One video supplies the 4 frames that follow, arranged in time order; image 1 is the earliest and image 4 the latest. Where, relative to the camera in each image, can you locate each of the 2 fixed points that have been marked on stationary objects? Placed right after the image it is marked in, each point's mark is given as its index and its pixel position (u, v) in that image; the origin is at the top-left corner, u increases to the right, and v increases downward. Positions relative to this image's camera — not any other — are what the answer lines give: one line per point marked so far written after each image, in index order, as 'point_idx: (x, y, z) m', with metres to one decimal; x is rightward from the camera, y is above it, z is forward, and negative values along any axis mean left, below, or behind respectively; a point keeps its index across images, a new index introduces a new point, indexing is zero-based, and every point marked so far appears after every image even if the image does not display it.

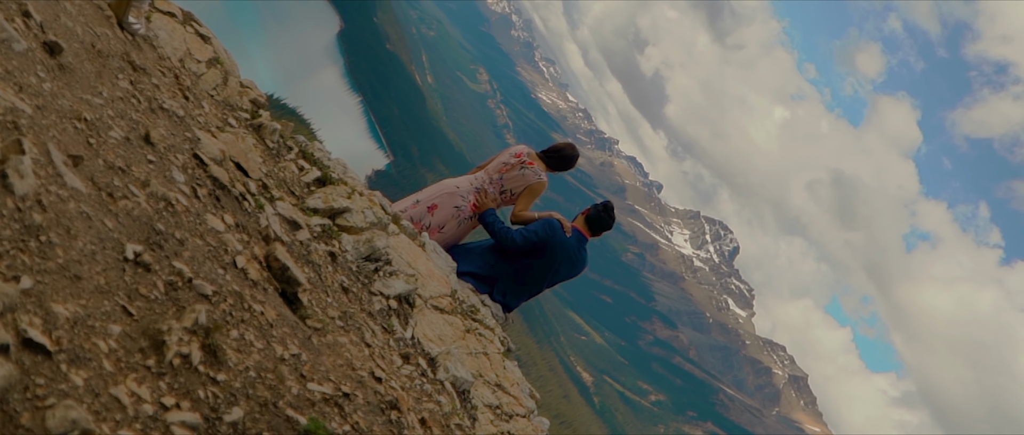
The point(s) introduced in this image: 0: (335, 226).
0: (-2.3, -0.1, +9.2) m
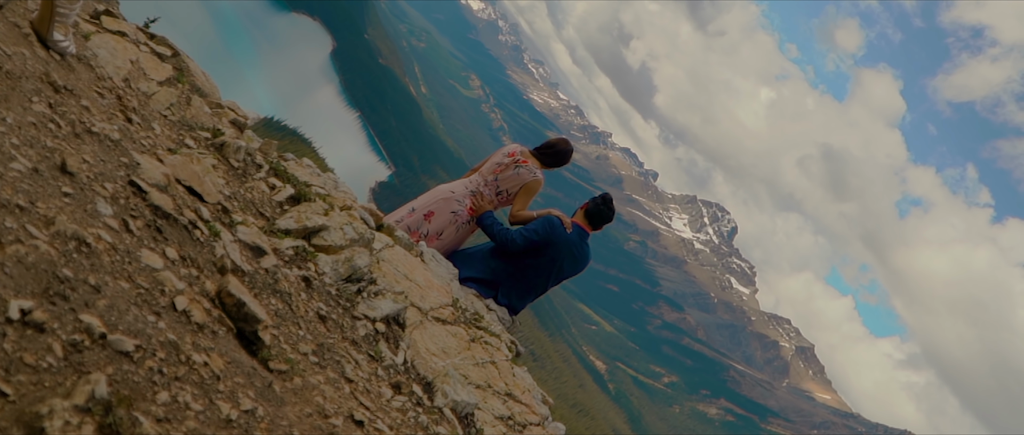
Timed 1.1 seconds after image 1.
0: (-2.4, -0.4, +8.4) m
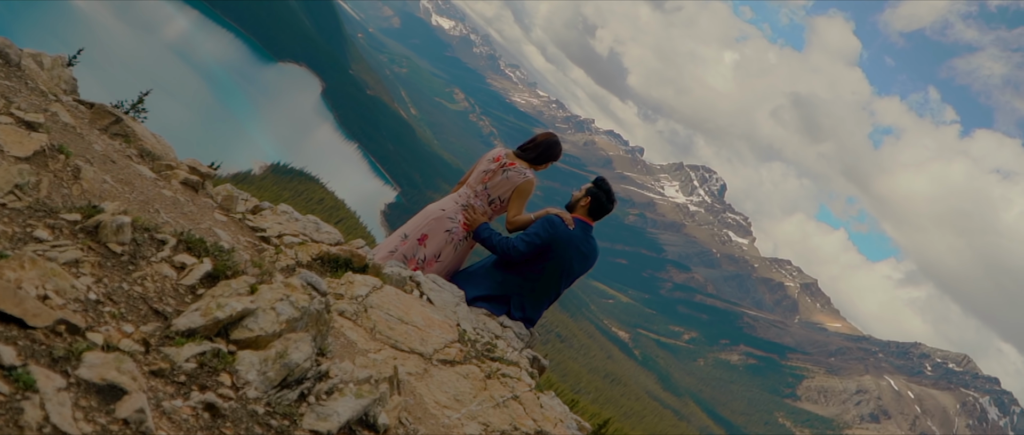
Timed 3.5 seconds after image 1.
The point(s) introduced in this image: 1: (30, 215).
0: (-2.5, -1.1, +6.1) m
1: (-4.6, 0.0, +6.7) m
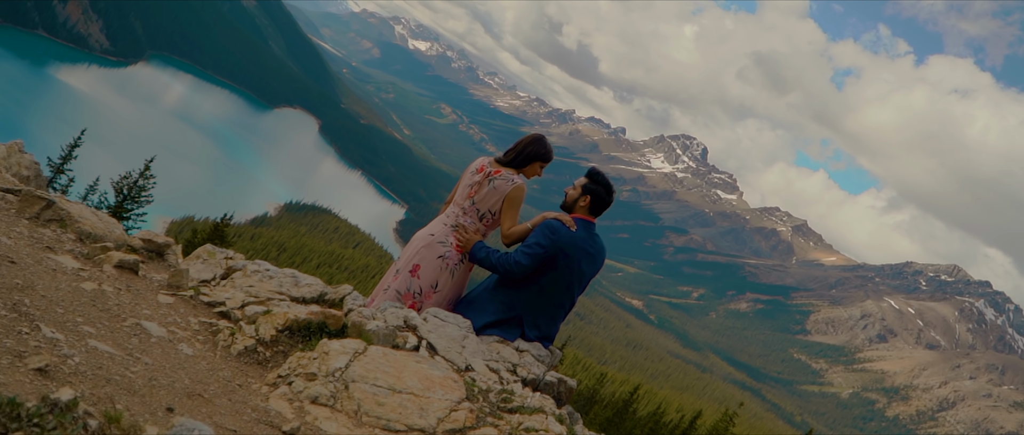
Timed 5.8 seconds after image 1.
0: (-2.4, -2.0, +3.1) m
1: (-4.7, -1.2, +3.7) m
